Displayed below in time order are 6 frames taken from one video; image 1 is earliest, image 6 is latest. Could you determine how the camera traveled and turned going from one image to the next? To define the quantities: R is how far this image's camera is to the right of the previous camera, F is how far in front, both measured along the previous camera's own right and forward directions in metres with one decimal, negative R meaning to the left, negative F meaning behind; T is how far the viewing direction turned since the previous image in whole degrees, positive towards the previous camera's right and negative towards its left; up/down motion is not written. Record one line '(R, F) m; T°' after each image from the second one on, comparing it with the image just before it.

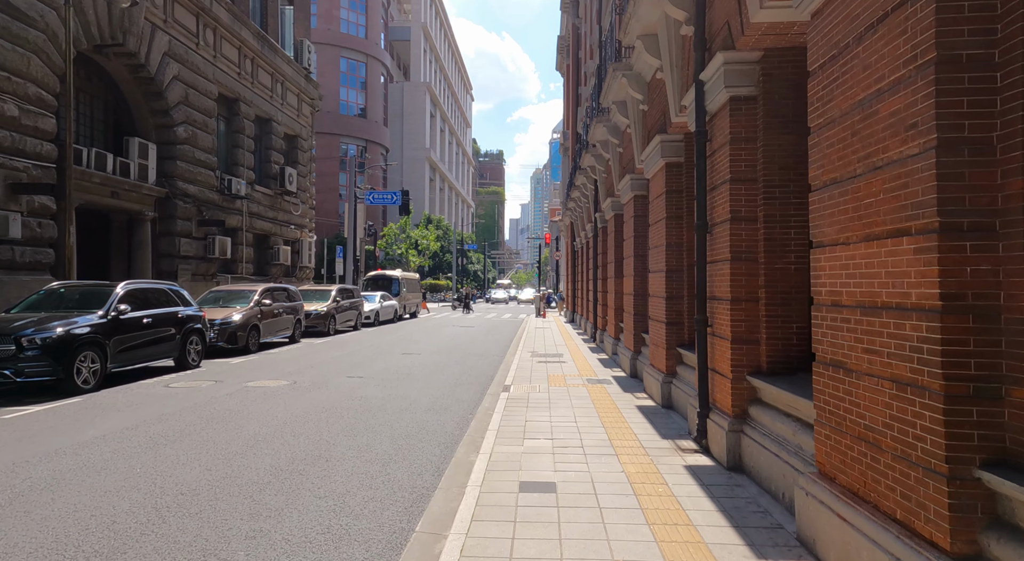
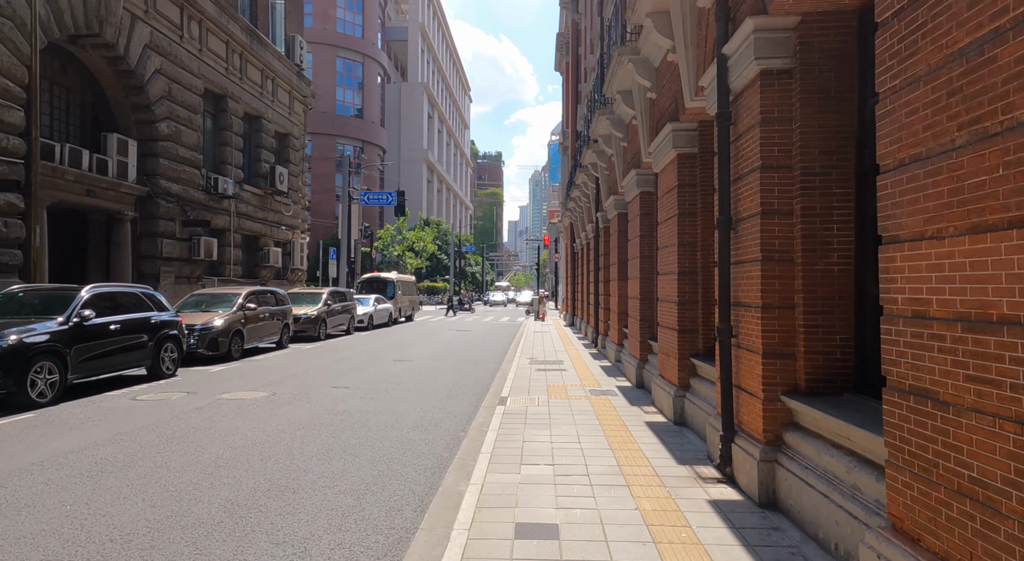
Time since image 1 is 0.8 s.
(0.0, +0.8) m; 0°
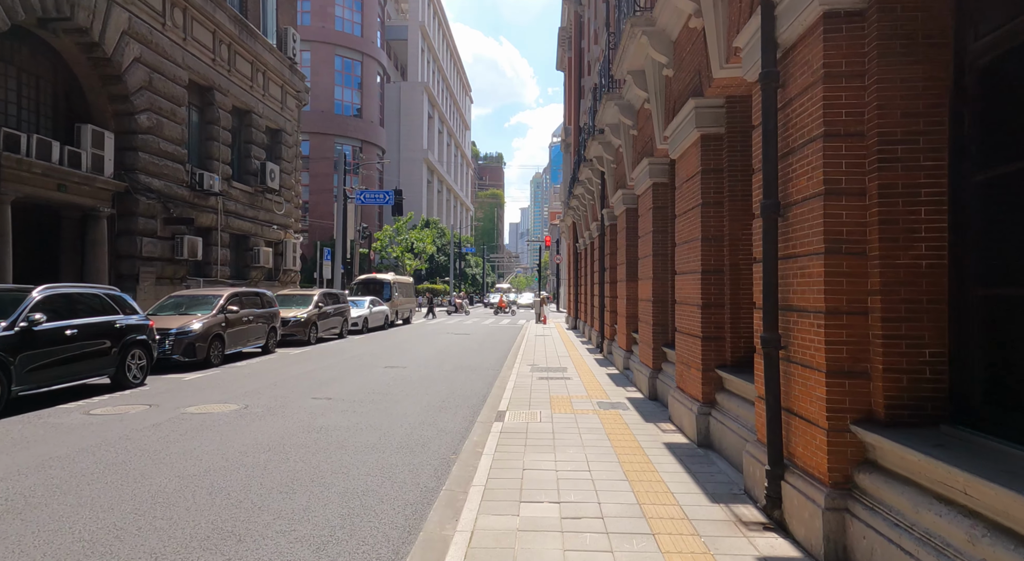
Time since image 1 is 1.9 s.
(0.0, +1.0) m; 0°
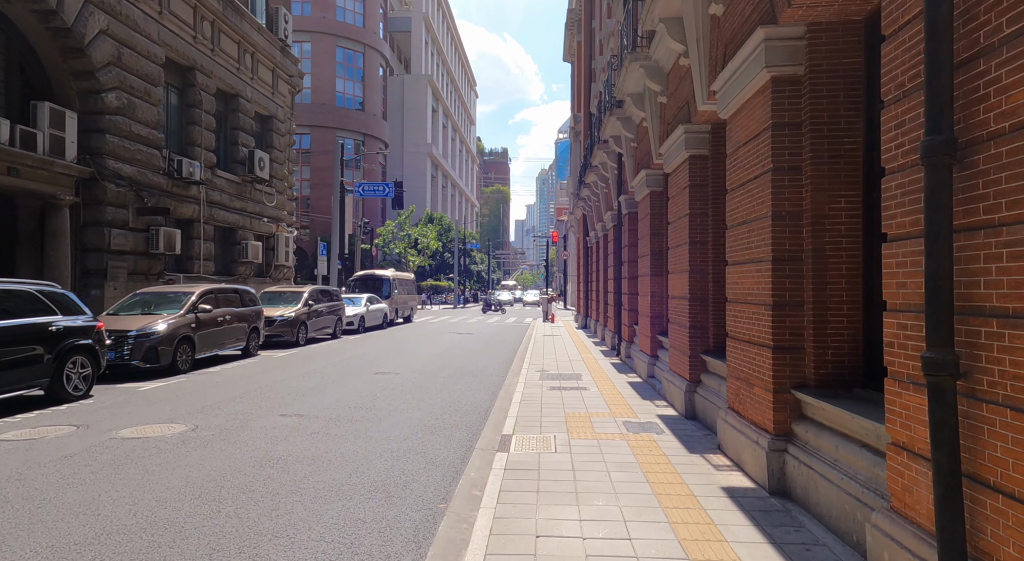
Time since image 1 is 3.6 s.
(0.0, +1.7) m; -1°
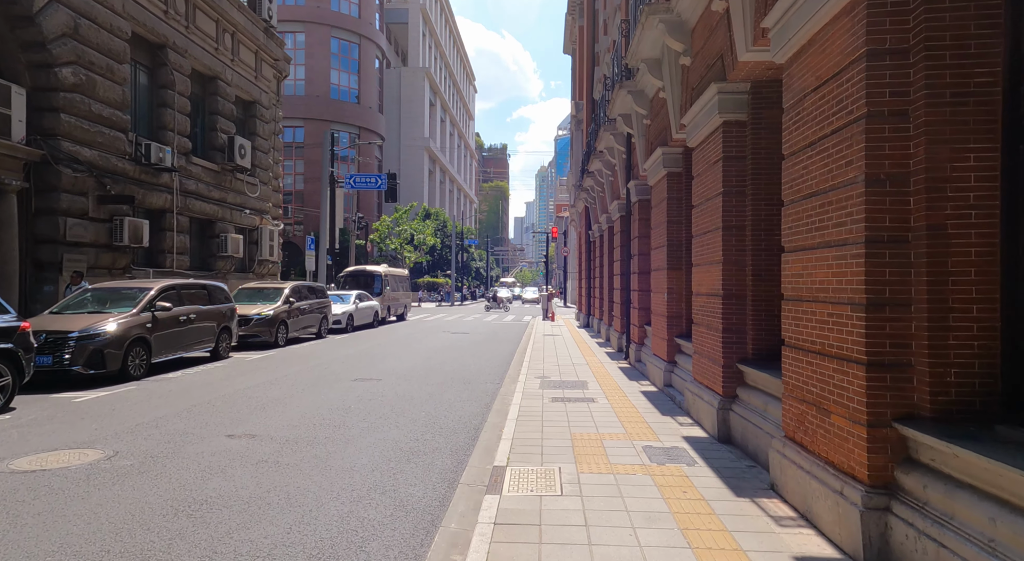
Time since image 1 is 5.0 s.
(0.0, +1.5) m; 0°
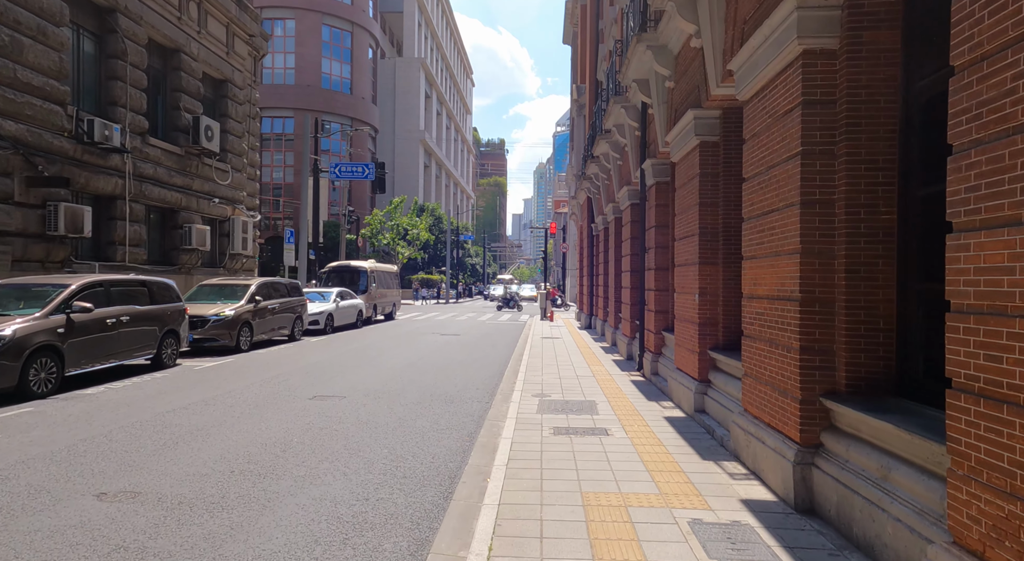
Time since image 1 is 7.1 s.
(+0.1, +2.0) m; 0°
